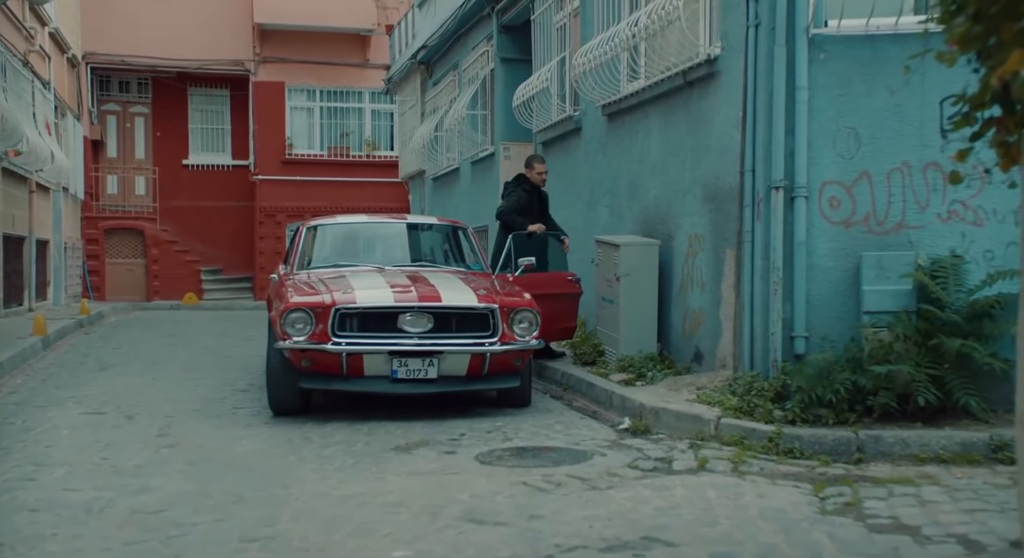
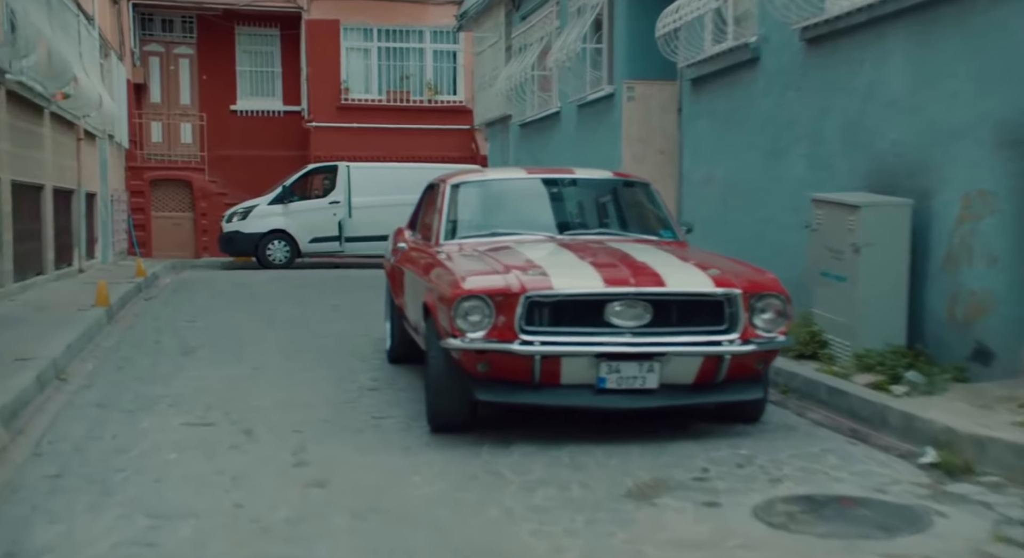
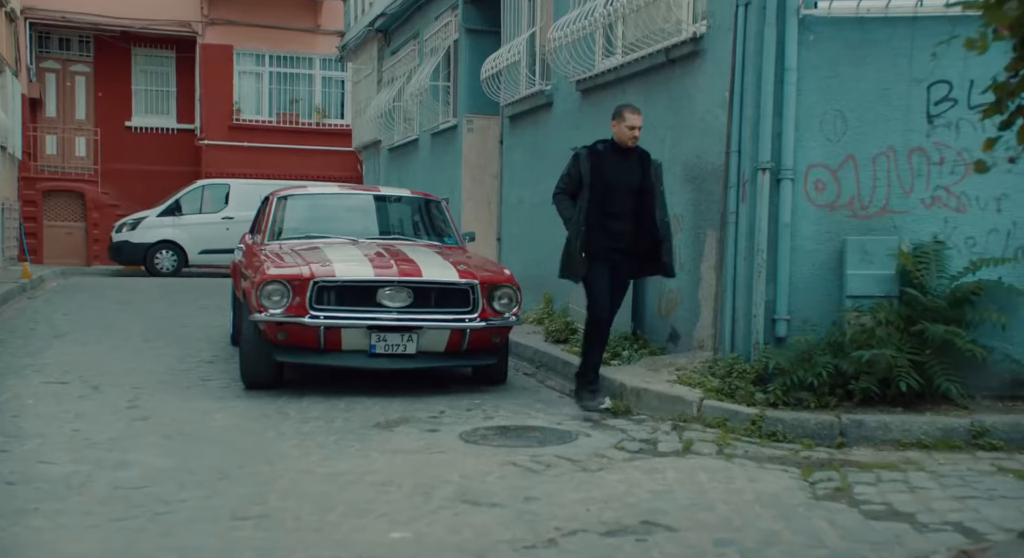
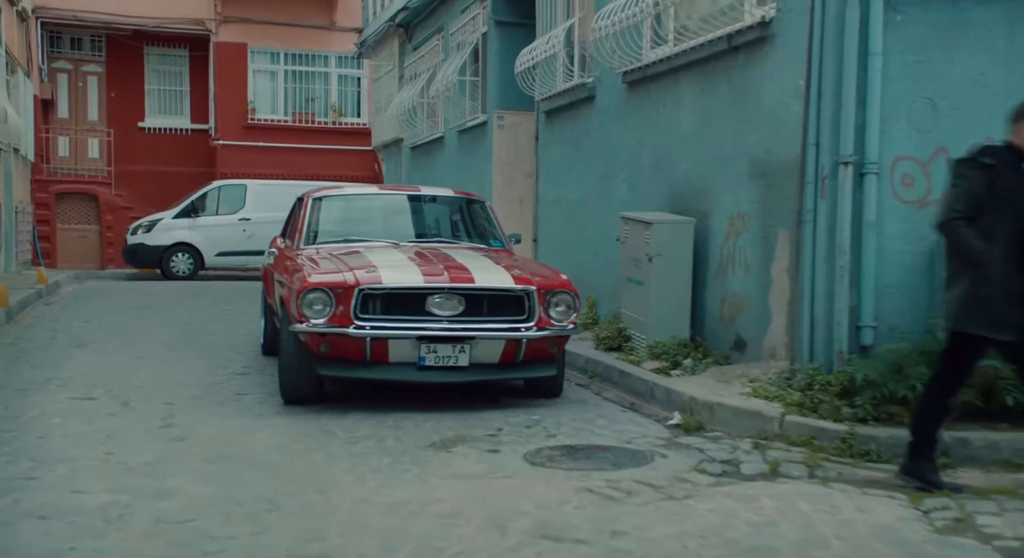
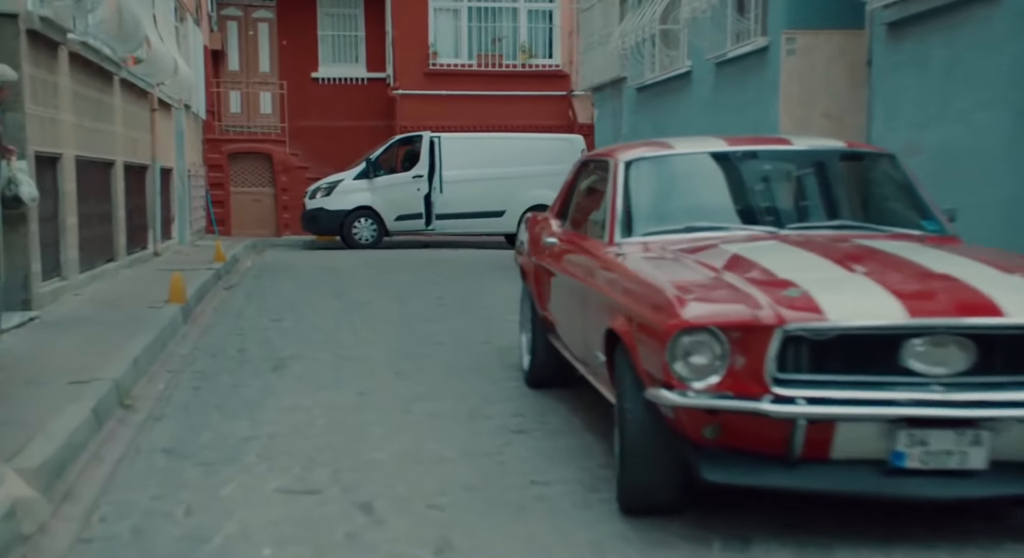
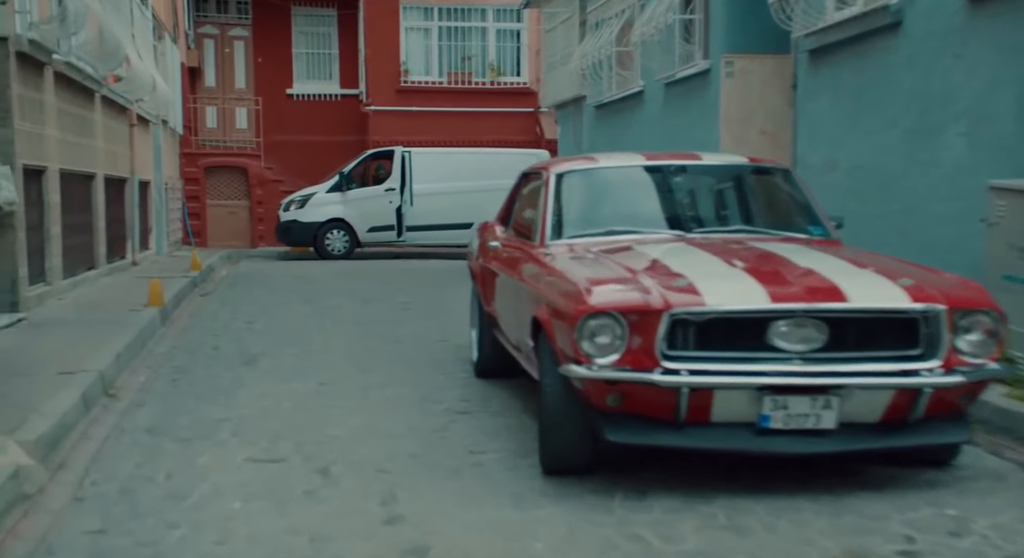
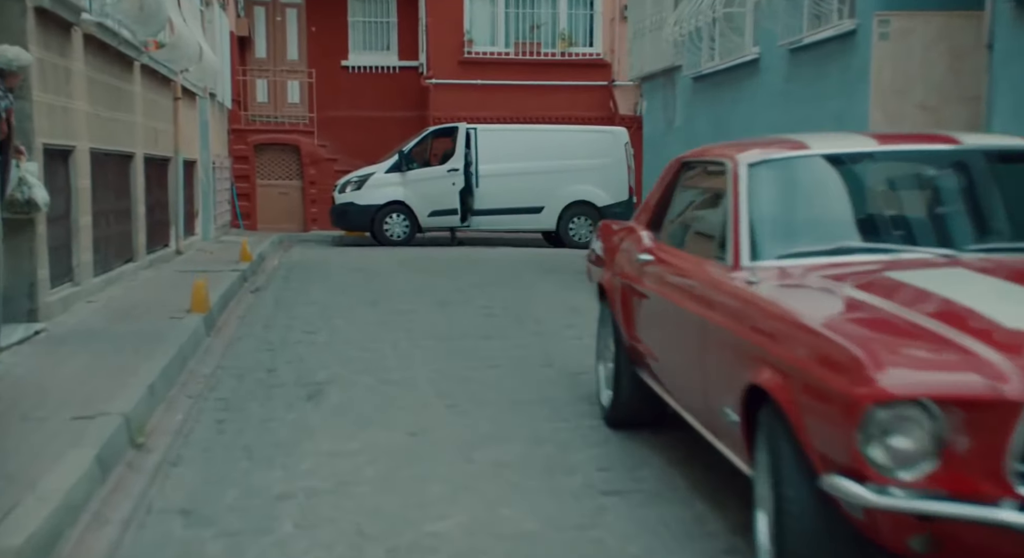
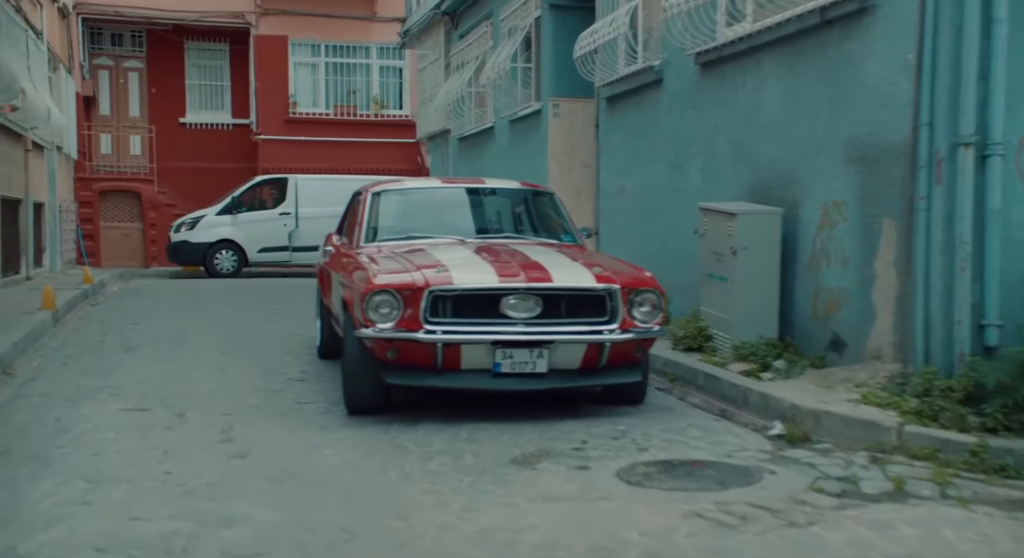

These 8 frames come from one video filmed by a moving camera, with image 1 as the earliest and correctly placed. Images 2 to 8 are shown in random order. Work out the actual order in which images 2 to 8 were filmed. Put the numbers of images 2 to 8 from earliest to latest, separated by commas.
3, 4, 8, 2, 6, 5, 7
